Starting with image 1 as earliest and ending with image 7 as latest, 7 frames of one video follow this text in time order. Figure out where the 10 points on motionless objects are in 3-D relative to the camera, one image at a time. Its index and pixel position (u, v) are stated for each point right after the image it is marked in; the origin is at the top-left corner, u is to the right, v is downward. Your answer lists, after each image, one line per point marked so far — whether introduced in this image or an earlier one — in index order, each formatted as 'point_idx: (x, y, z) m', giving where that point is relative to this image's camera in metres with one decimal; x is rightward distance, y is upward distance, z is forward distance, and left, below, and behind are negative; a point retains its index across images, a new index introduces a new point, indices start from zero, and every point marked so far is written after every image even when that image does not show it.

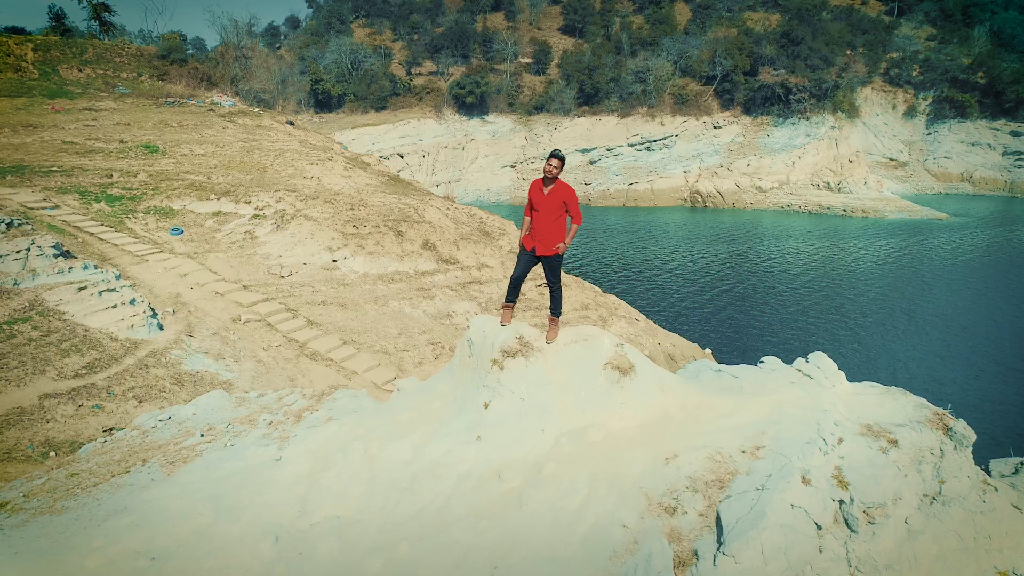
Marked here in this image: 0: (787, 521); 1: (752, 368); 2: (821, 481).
0: (+1.9, -1.6, +3.8) m
1: (+2.8, -0.9, +6.3) m
2: (+2.4, -1.5, +4.2) m
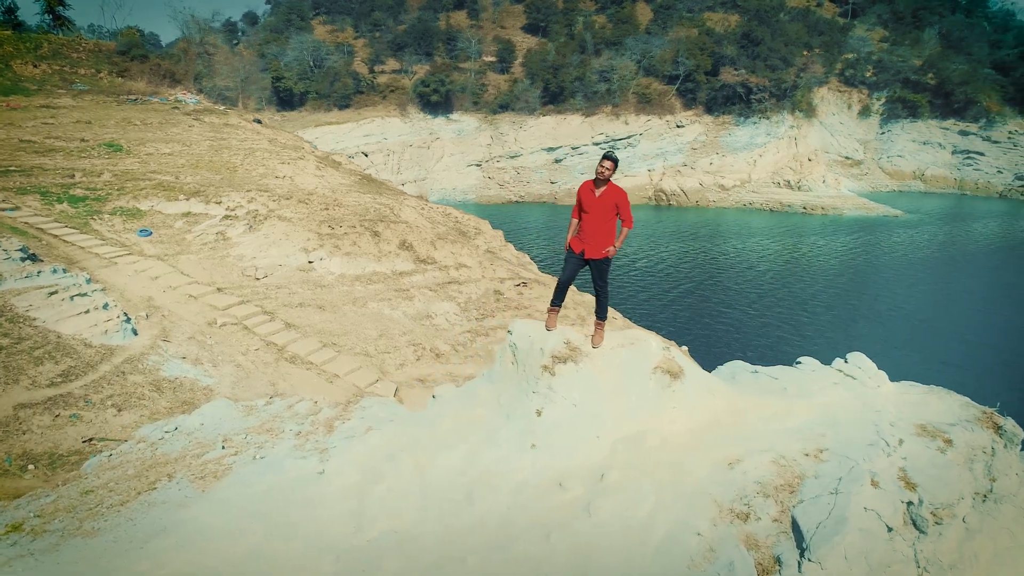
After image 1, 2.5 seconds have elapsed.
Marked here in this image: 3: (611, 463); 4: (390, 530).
0: (+2.4, -1.6, +3.8) m
1: (+3.2, -0.9, +6.3) m
2: (+2.9, -1.5, +4.2) m
3: (+0.8, -1.5, +4.6) m
4: (-1.0, -1.9, +4.3) m
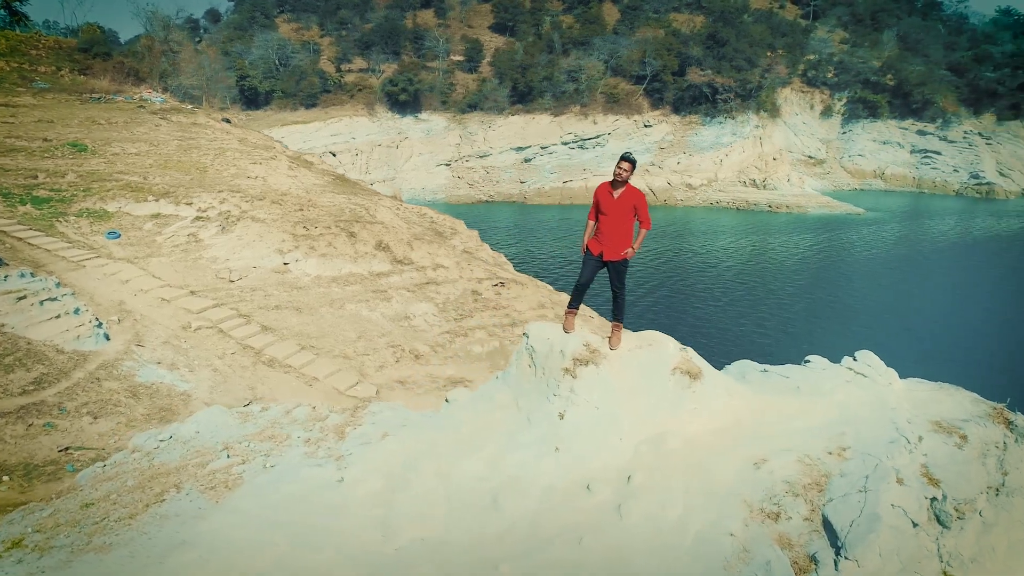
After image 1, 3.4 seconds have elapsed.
0: (+2.7, -1.6, +3.8) m
1: (+3.4, -0.9, +6.4) m
2: (+3.1, -1.5, +4.2) m
3: (+1.1, -1.5, +4.6) m
4: (-0.7, -1.9, +4.2) m
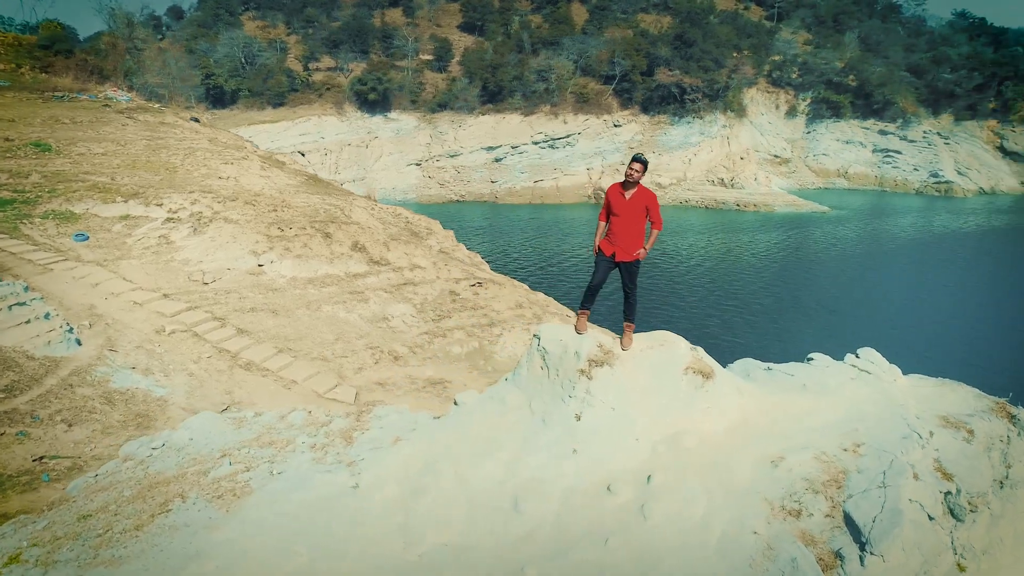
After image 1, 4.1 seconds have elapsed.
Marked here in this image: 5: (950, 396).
0: (+2.9, -1.6, +3.9) m
1: (+3.5, -0.9, +6.5) m
2: (+3.3, -1.5, +4.3) m
3: (+1.2, -1.5, +4.7) m
4: (-0.5, -2.0, +4.1) m
5: (+4.5, -1.1, +5.6) m
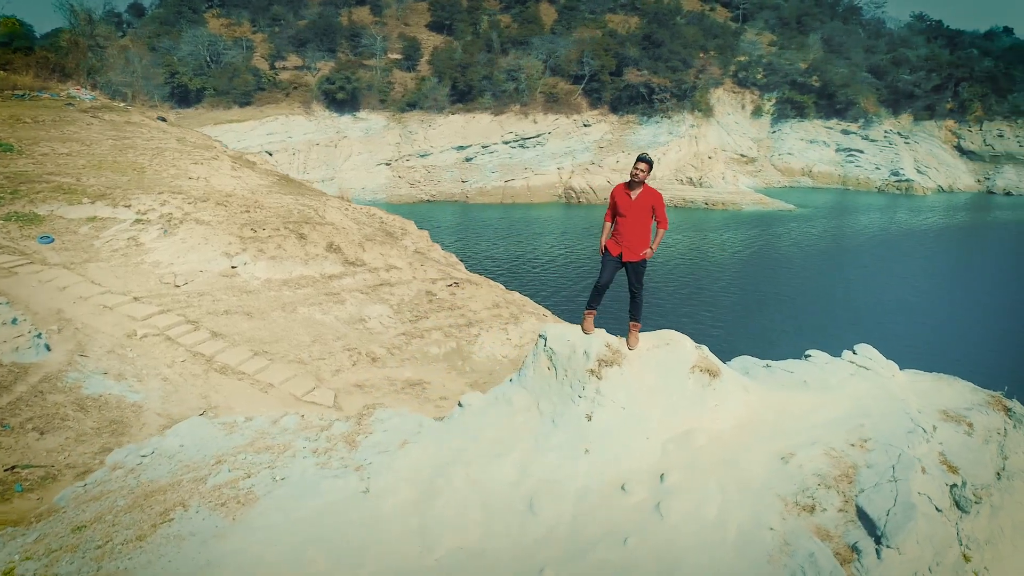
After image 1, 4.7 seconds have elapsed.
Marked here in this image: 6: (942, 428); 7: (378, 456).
0: (+3.0, -1.6, +4.0) m
1: (+3.5, -0.9, +6.6) m
2: (+3.4, -1.5, +4.4) m
3: (+1.3, -1.5, +4.7) m
4: (-0.4, -2.0, +4.1) m
5: (+4.5, -1.1, +5.7) m
6: (+3.9, -1.3, +5.0) m
7: (-1.3, -1.6, +5.3) m
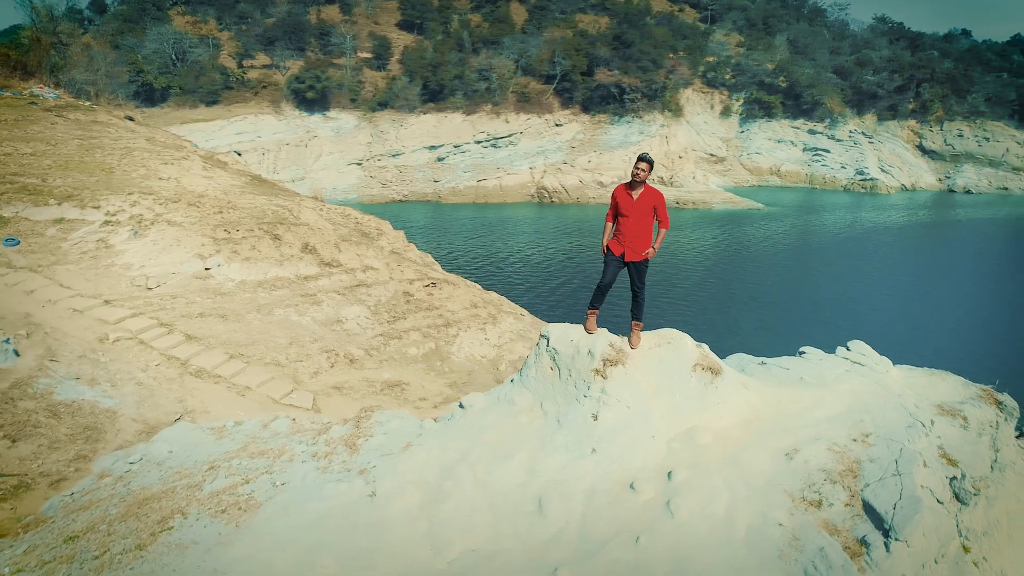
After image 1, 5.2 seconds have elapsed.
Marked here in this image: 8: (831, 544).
0: (+3.1, -1.6, +4.1) m
1: (+3.5, -0.9, +6.7) m
2: (+3.5, -1.4, +4.5) m
3: (+1.4, -1.5, +4.7) m
4: (-0.3, -2.0, +4.1) m
5: (+4.6, -1.1, +5.9) m
6: (+4.0, -1.3, +5.1) m
7: (-1.3, -1.7, +5.2) m
8: (+2.3, -1.8, +3.9) m
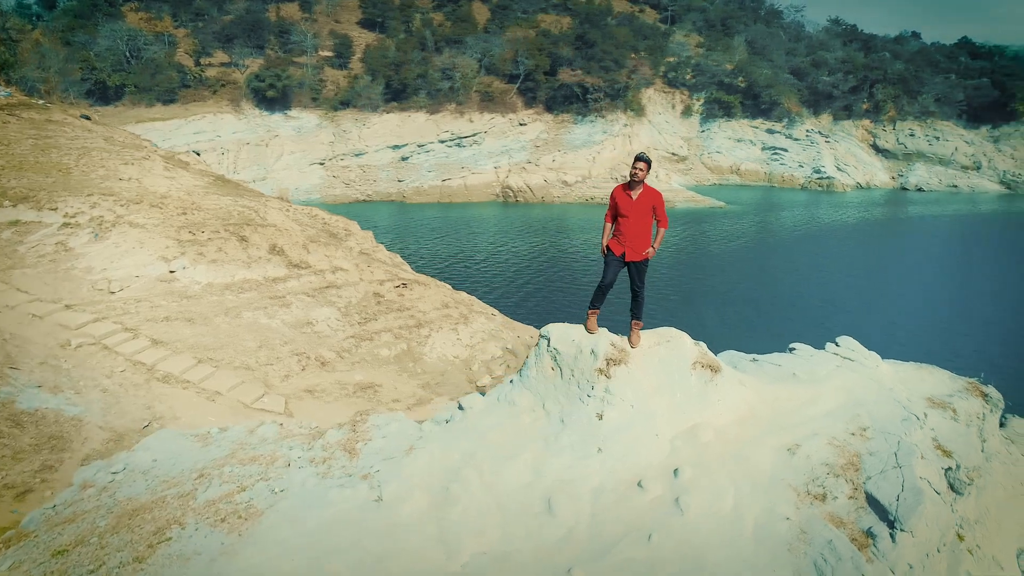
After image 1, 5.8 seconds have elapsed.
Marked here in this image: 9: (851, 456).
0: (+3.2, -1.6, +4.2) m
1: (+3.5, -0.9, +6.8) m
2: (+3.5, -1.4, +4.7) m
3: (+1.5, -1.5, +4.8) m
4: (-0.2, -2.0, +4.1) m
5: (+4.6, -1.0, +6.0) m
6: (+4.0, -1.2, +5.2) m
7: (-1.2, -1.7, +5.2) m
8: (+2.4, -1.8, +4.0) m
9: (+2.9, -1.4, +4.7) m
